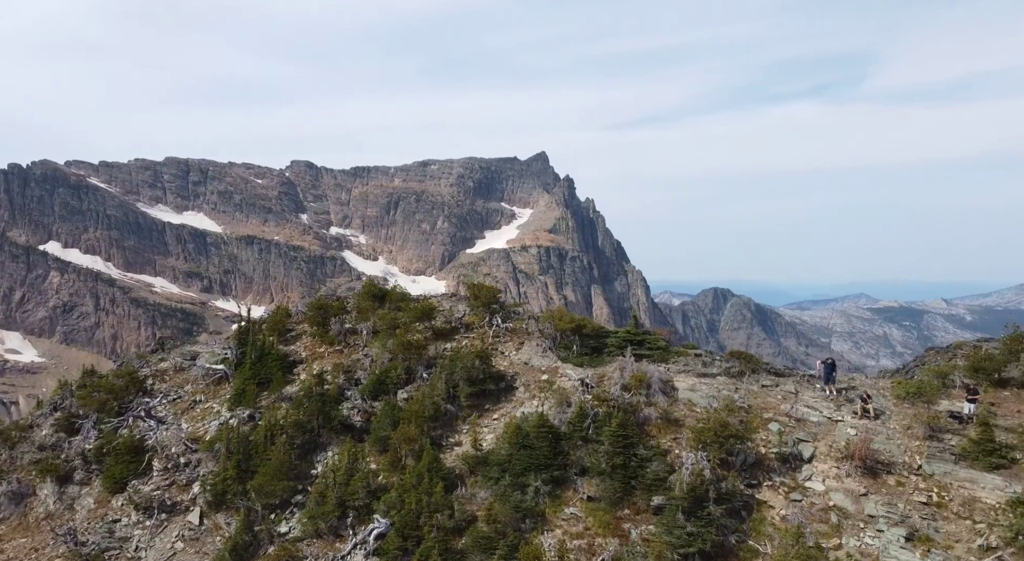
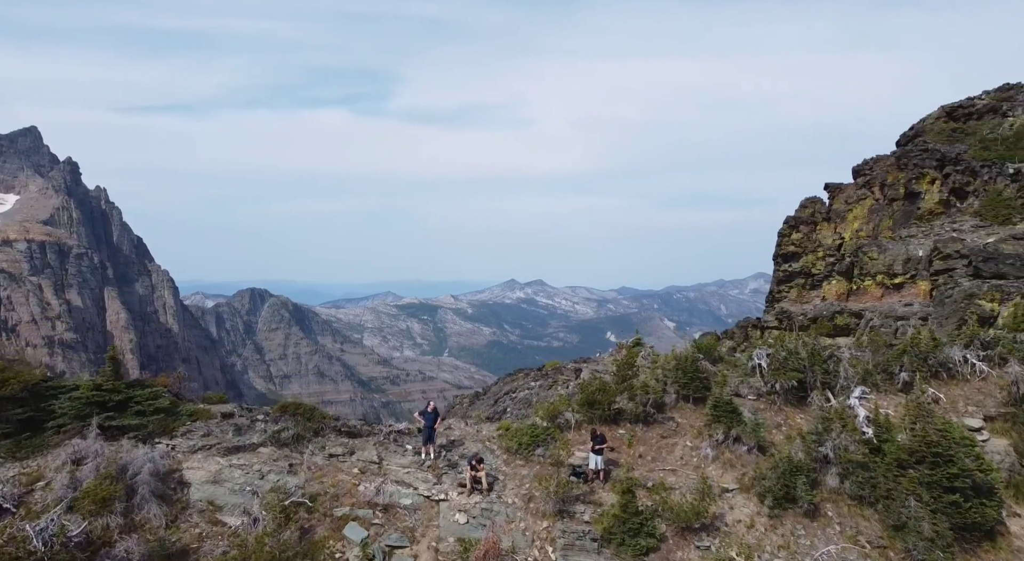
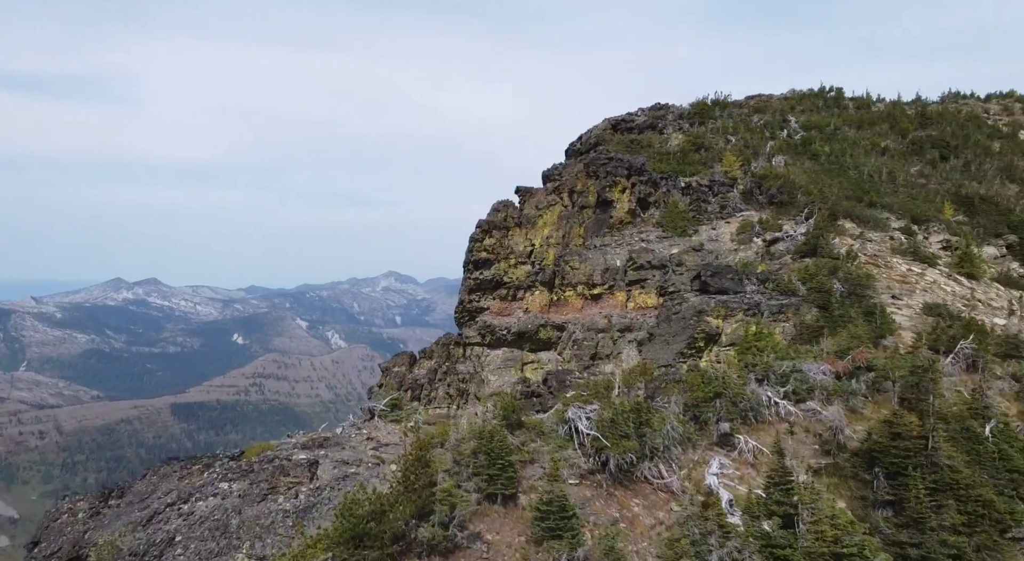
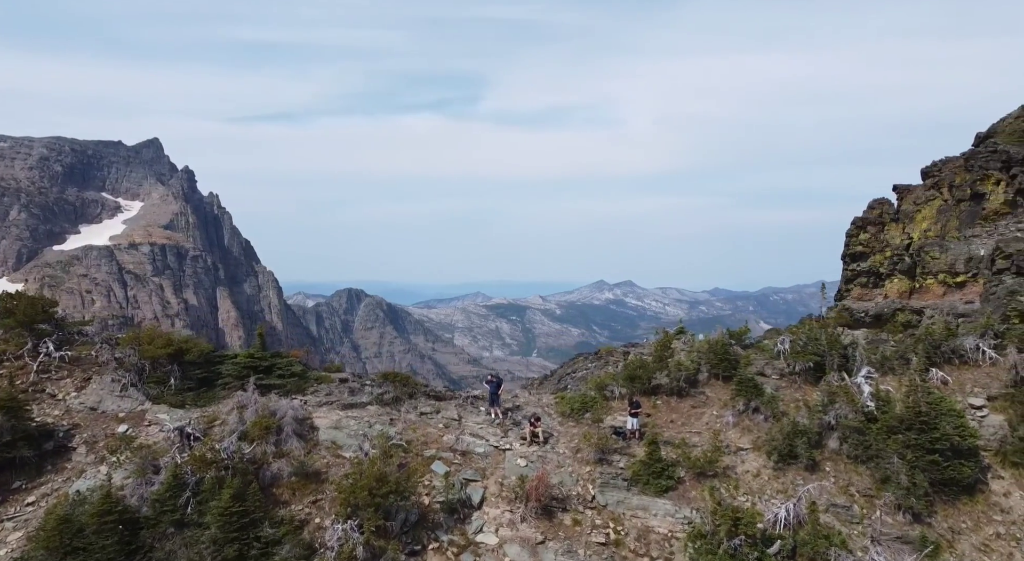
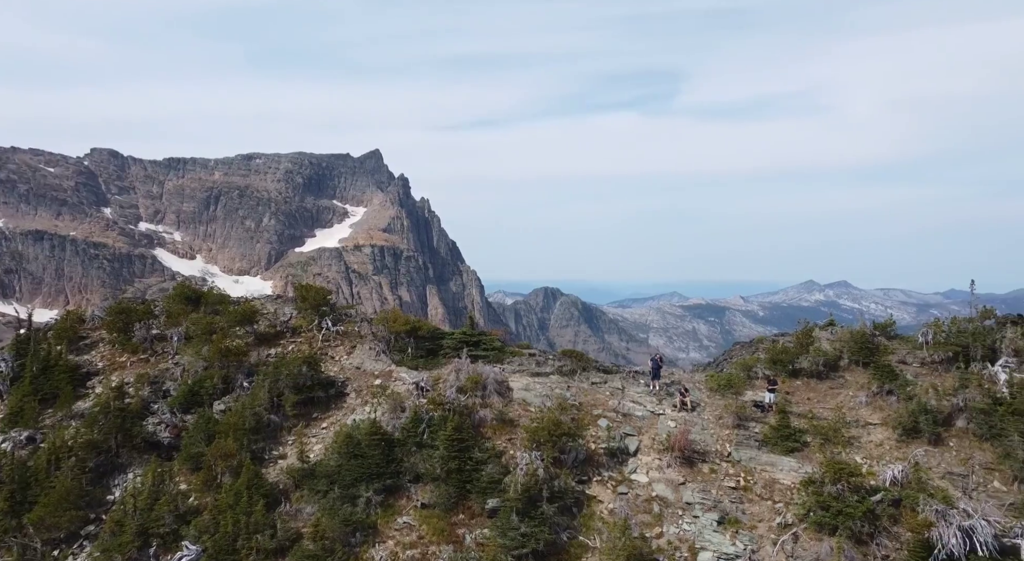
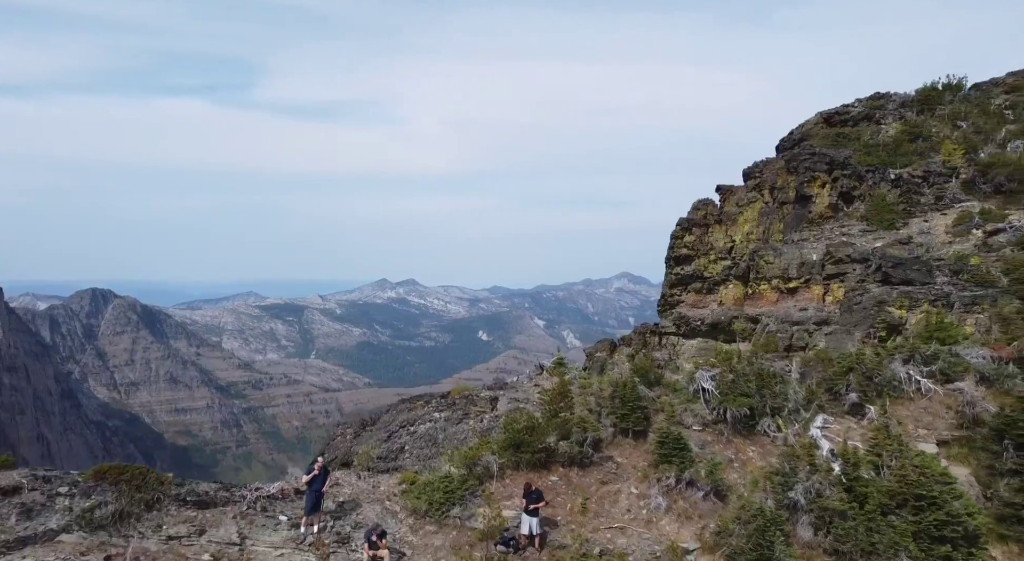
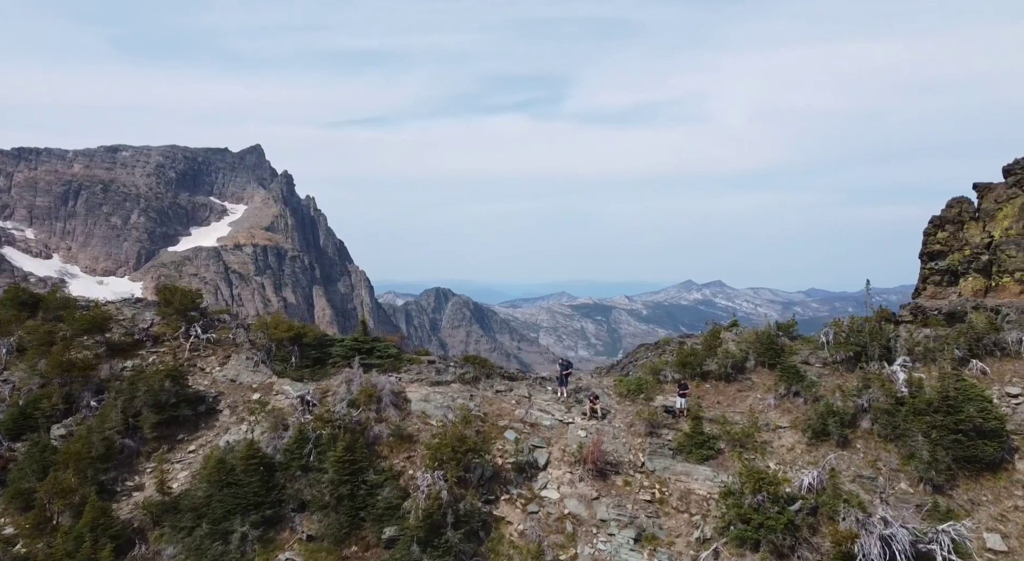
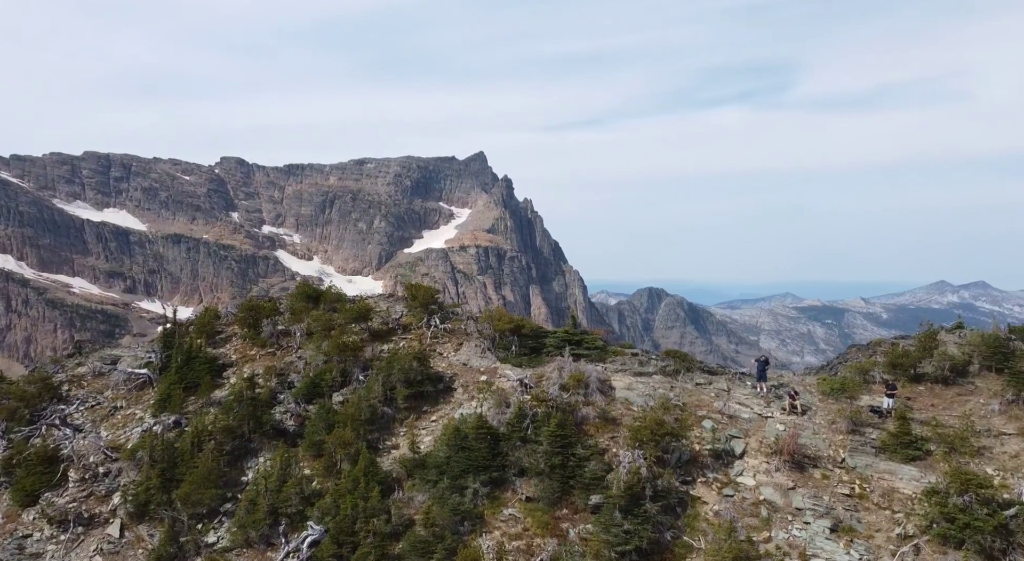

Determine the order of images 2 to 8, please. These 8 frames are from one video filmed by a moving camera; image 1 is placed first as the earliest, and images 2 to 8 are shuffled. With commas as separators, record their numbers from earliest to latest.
8, 5, 7, 4, 2, 6, 3
